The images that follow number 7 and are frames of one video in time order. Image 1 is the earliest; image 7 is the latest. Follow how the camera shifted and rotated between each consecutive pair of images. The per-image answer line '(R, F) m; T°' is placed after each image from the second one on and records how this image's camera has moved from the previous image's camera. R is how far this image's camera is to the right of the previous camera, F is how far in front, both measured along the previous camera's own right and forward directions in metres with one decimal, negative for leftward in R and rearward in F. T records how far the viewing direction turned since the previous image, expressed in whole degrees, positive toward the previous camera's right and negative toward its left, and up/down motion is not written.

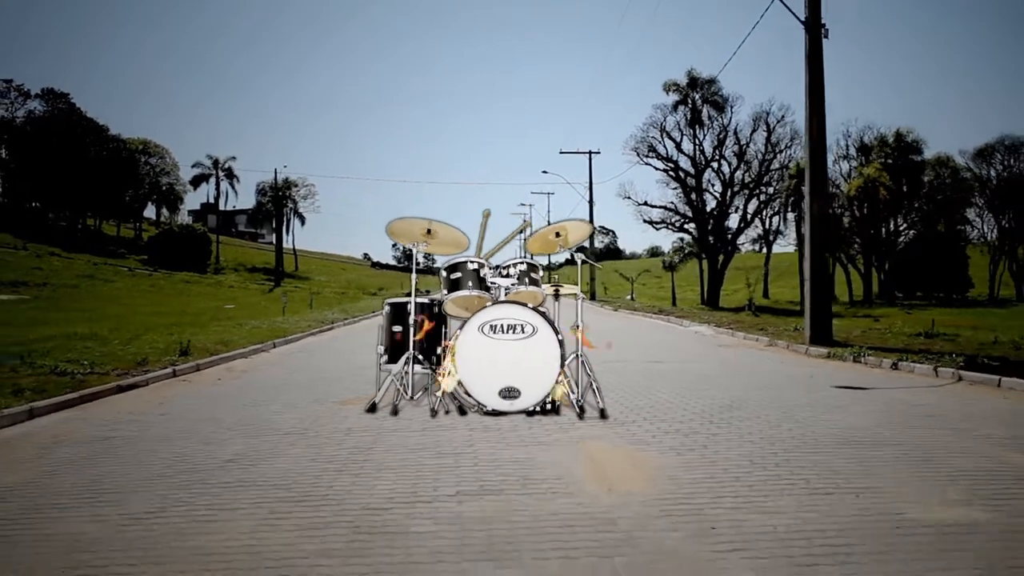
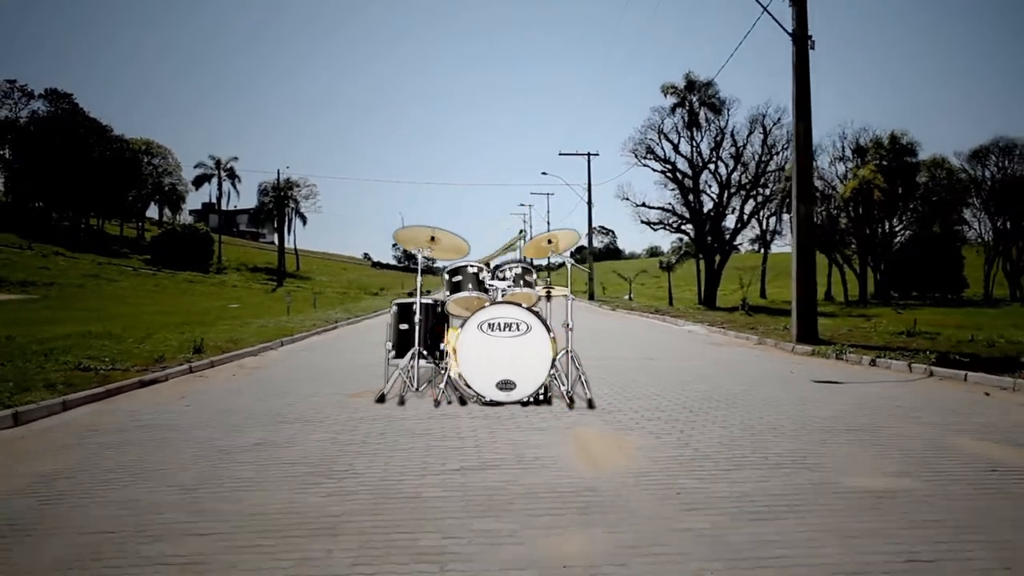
(0.0, -0.7) m; 0°
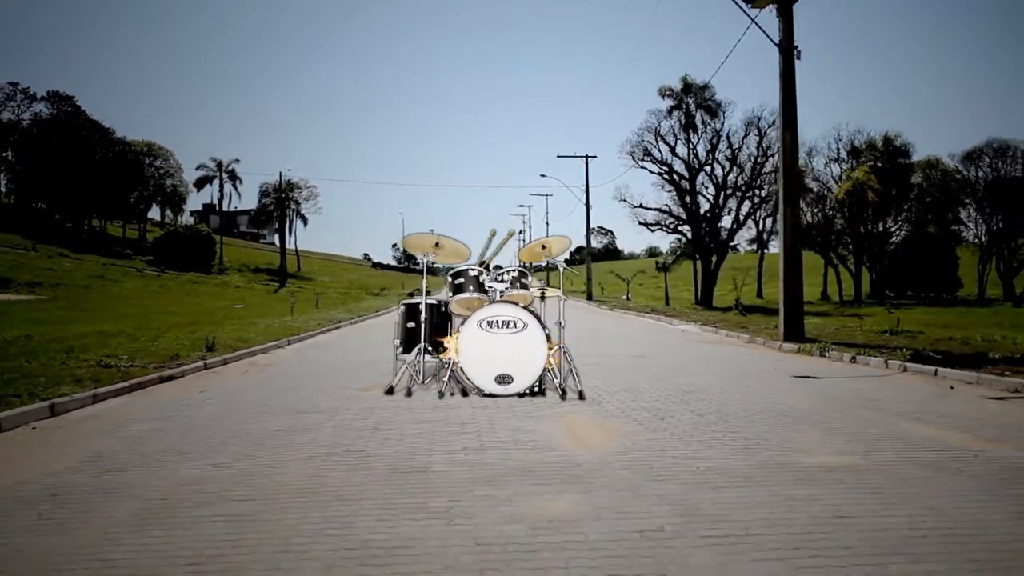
(0.0, -0.7) m; 0°
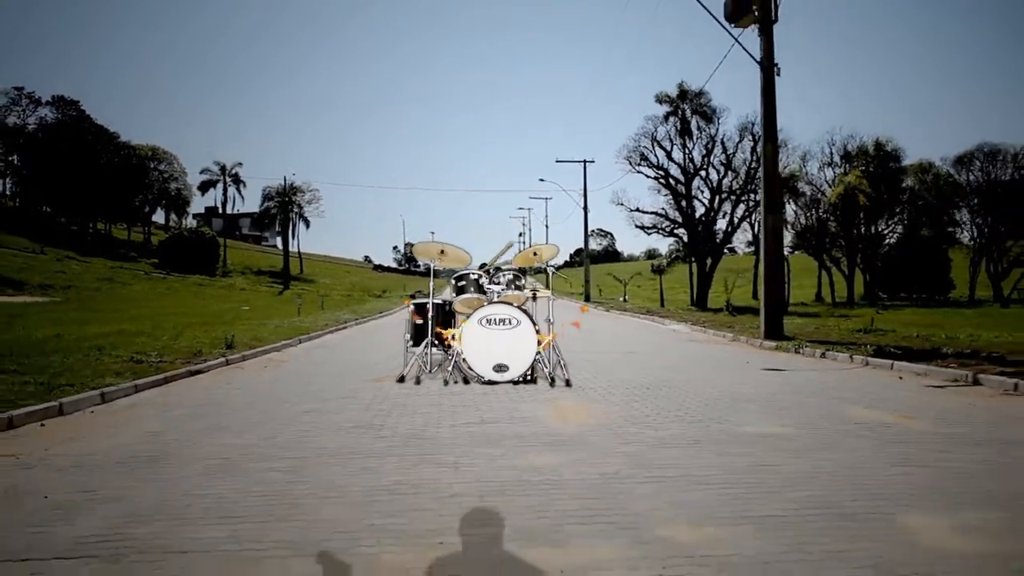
(+0.1, -1.2) m; 0°
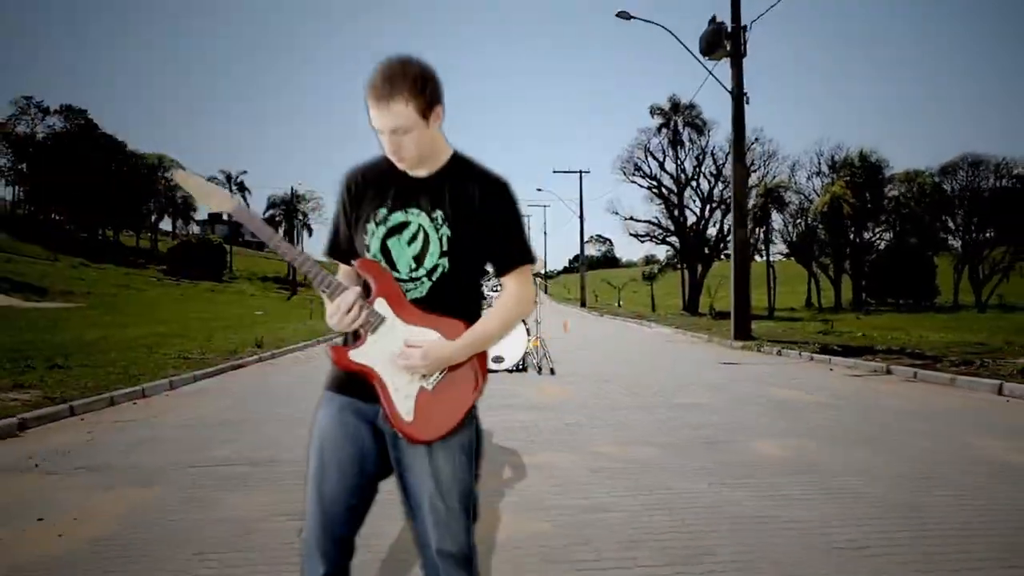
(+0.1, -2.2) m; 0°
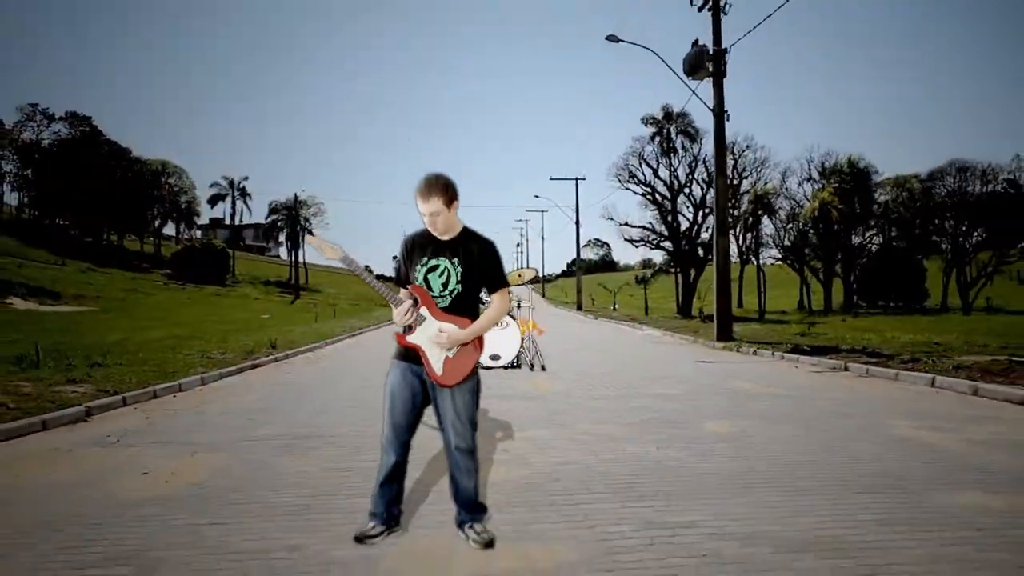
(+0.1, -1.4) m; 0°
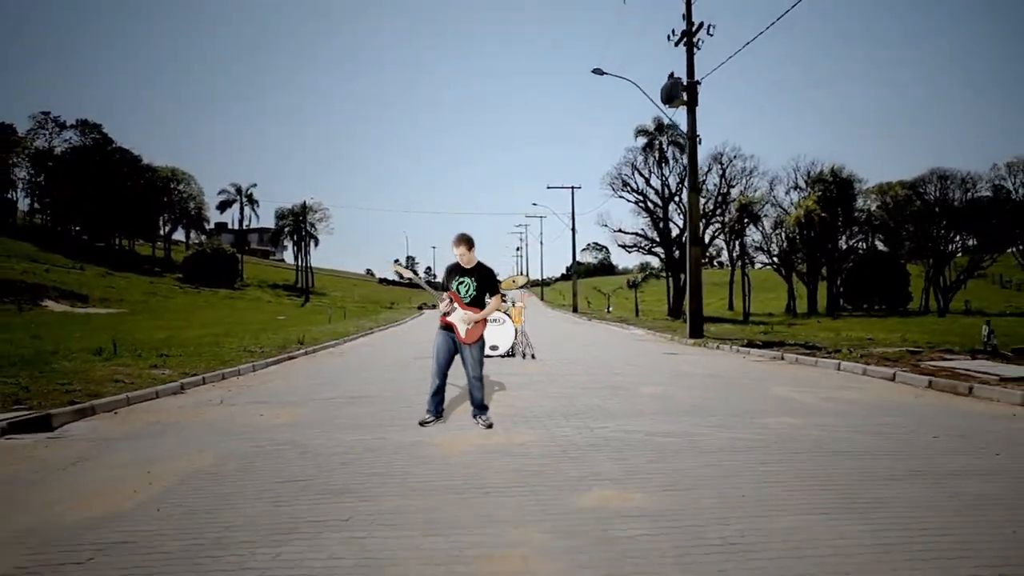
(+0.1, -3.0) m; 0°
